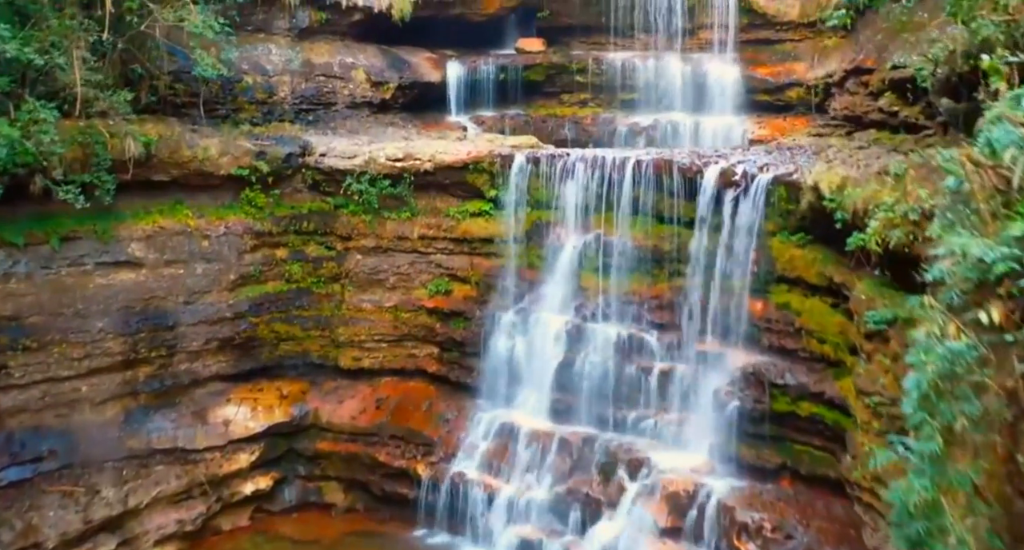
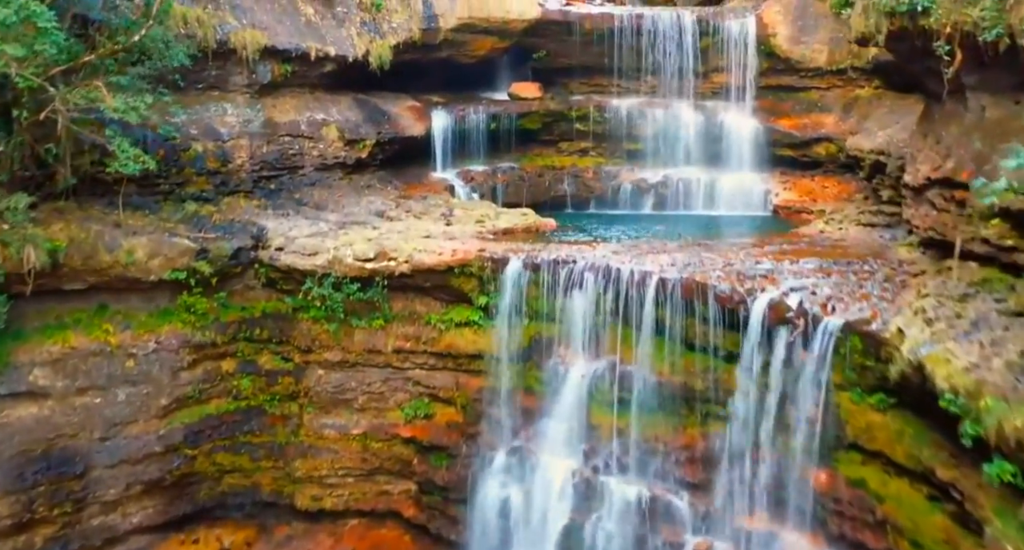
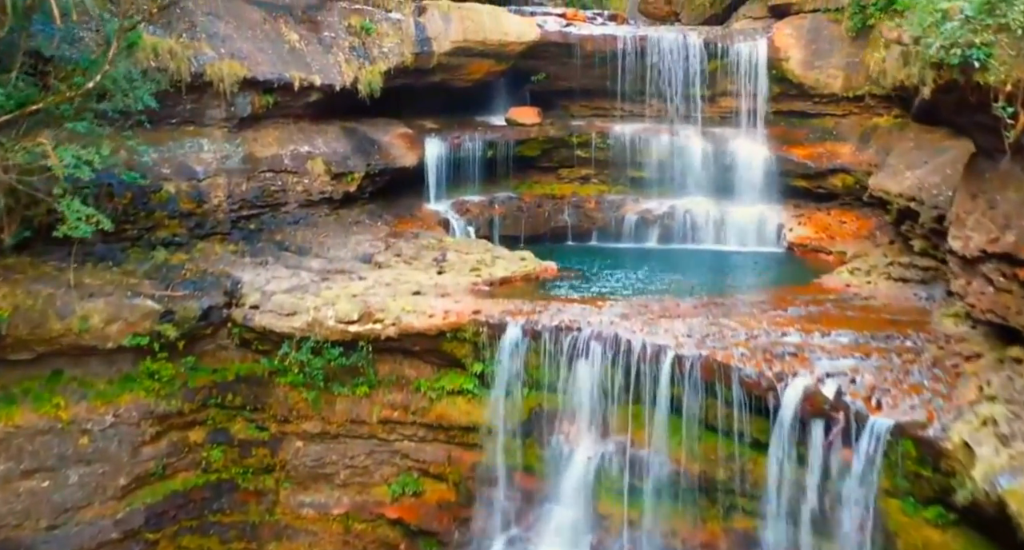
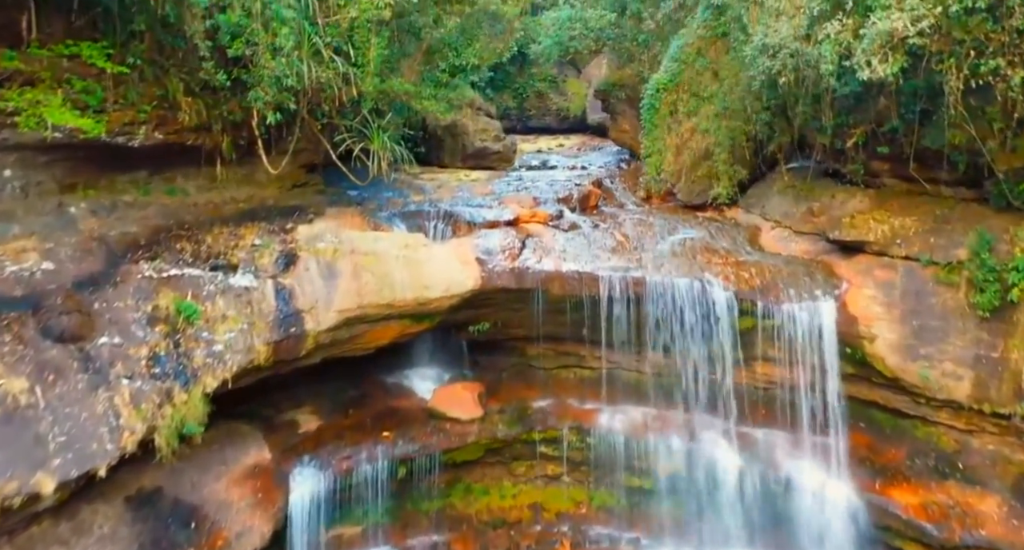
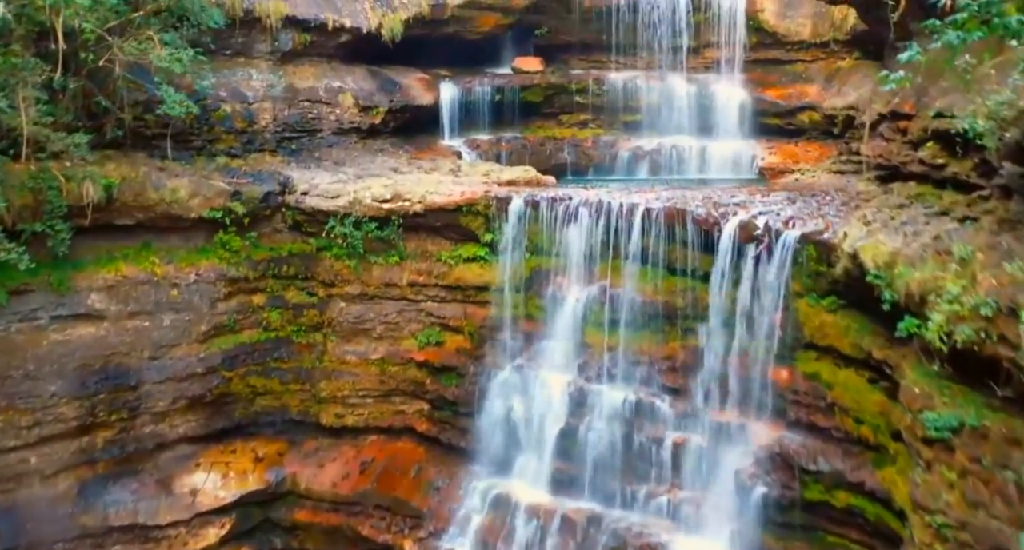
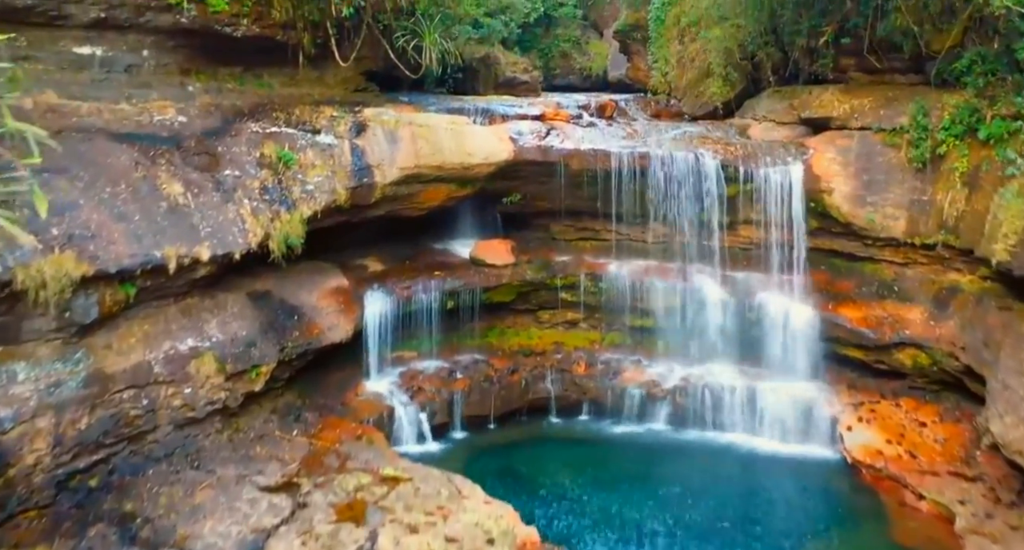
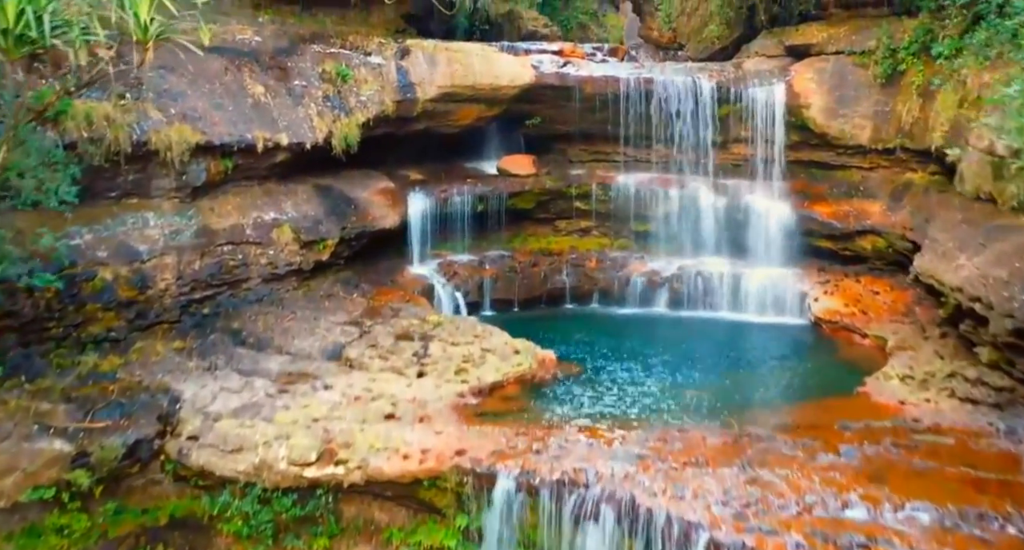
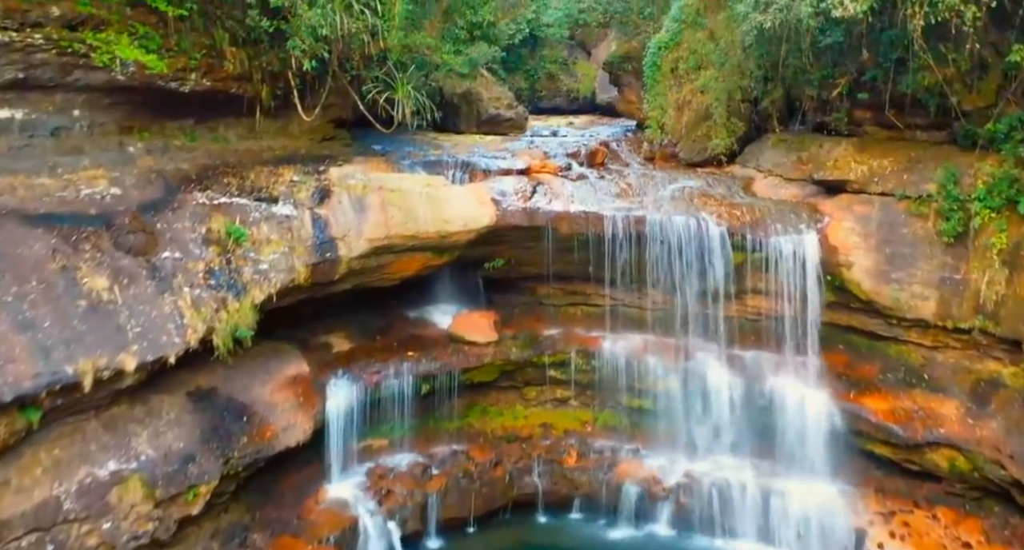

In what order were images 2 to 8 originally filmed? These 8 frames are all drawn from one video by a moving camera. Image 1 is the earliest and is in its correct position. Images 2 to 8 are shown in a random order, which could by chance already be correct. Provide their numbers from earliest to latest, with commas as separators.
5, 2, 3, 7, 6, 8, 4
